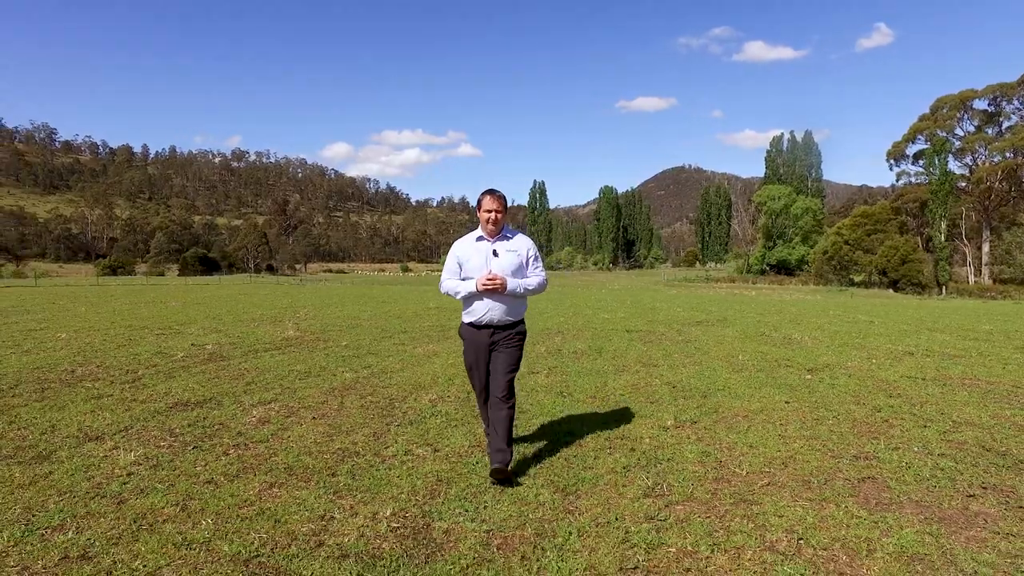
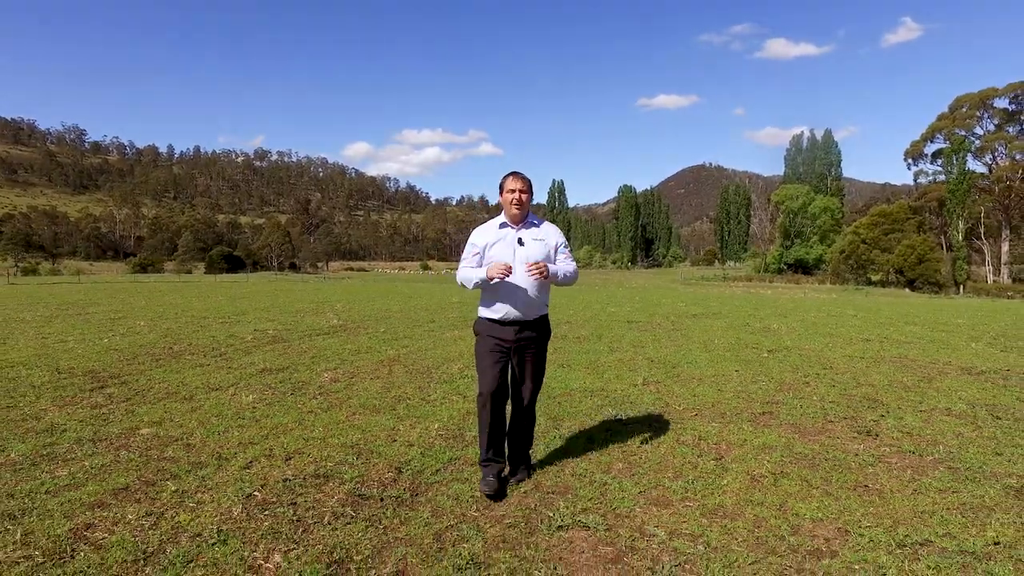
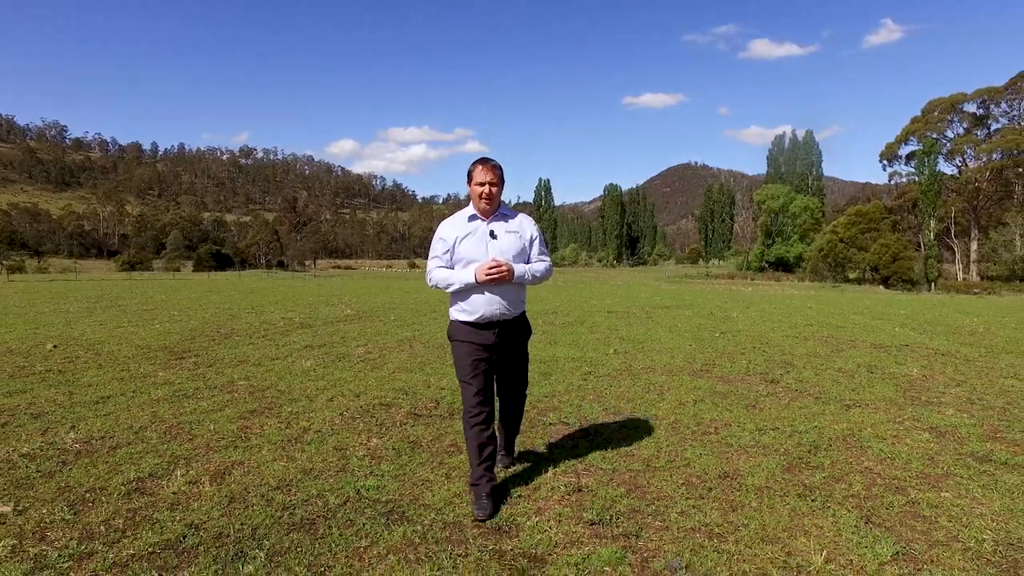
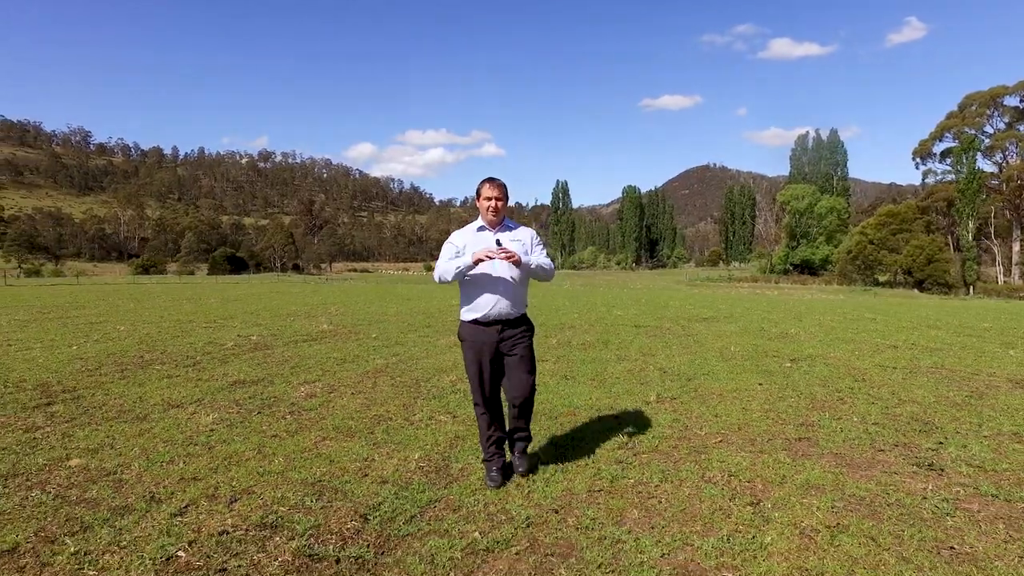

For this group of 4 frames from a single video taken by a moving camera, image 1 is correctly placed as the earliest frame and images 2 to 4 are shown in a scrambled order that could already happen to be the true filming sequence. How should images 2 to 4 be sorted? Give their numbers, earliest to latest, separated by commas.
4, 2, 3
